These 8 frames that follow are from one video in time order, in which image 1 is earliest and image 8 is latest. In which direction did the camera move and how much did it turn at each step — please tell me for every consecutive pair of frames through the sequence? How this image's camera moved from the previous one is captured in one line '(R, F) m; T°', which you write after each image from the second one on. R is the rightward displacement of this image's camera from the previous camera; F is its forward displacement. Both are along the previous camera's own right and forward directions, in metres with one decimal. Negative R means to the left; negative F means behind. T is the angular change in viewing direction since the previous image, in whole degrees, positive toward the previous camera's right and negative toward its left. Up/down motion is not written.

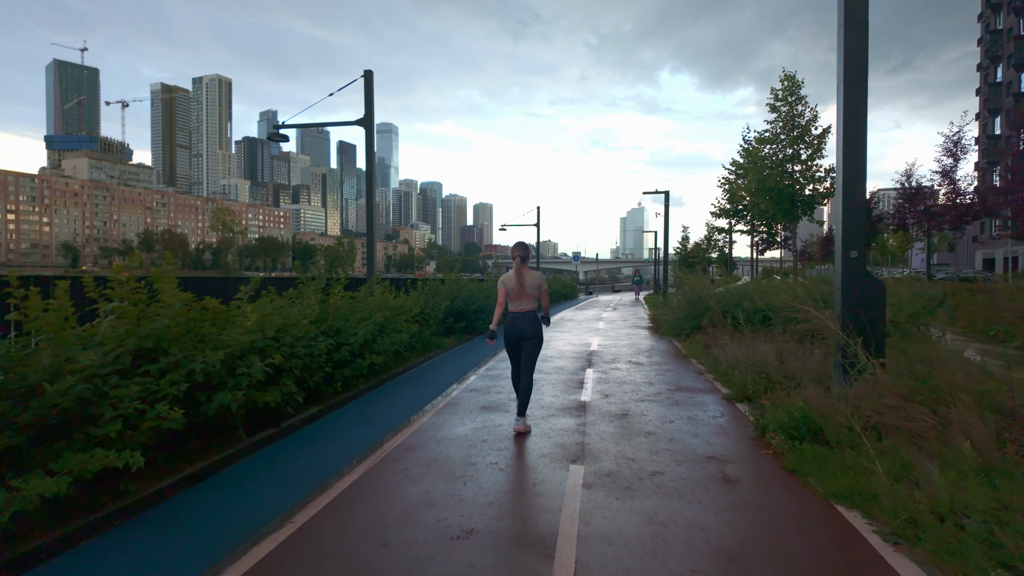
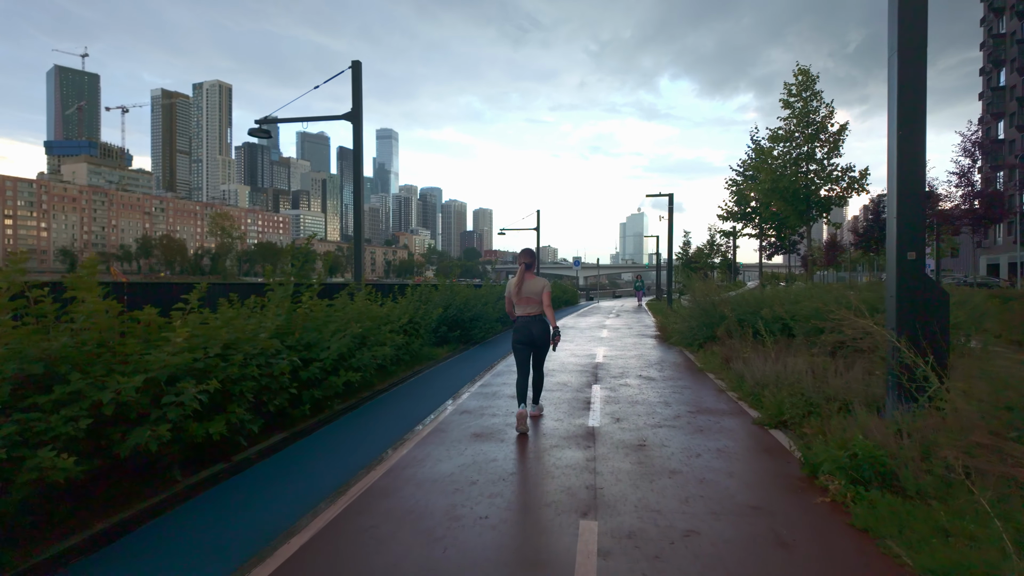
(0.0, +1.1) m; 0°
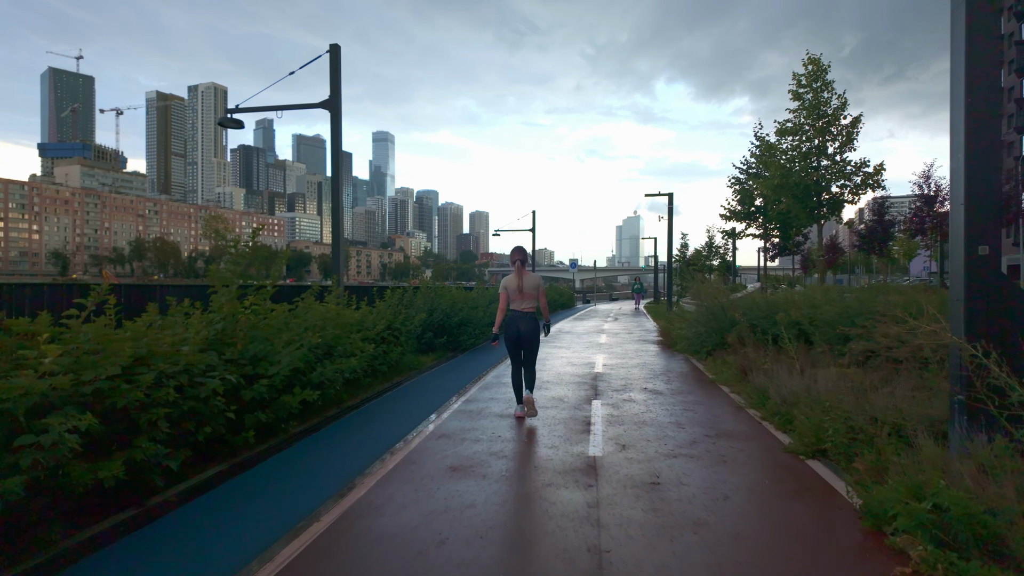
(+0.1, +1.1) m; 0°
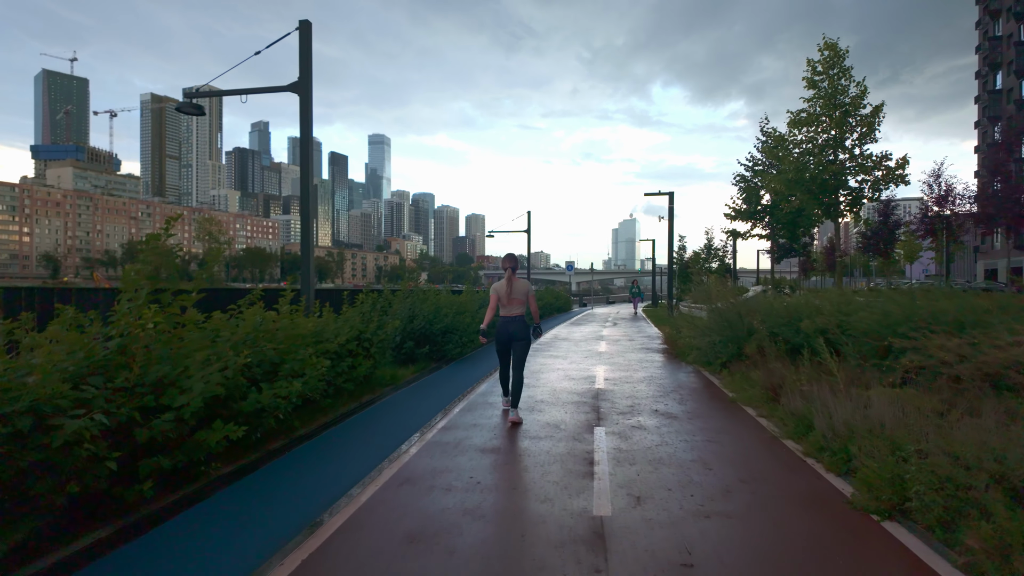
(+0.1, +1.3) m; 0°
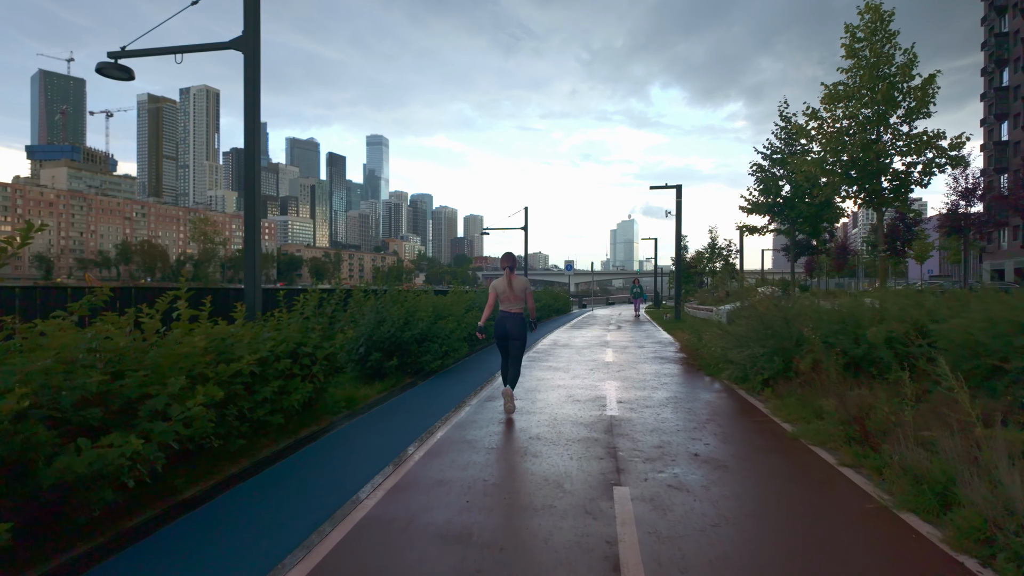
(+0.1, +2.1) m; 0°
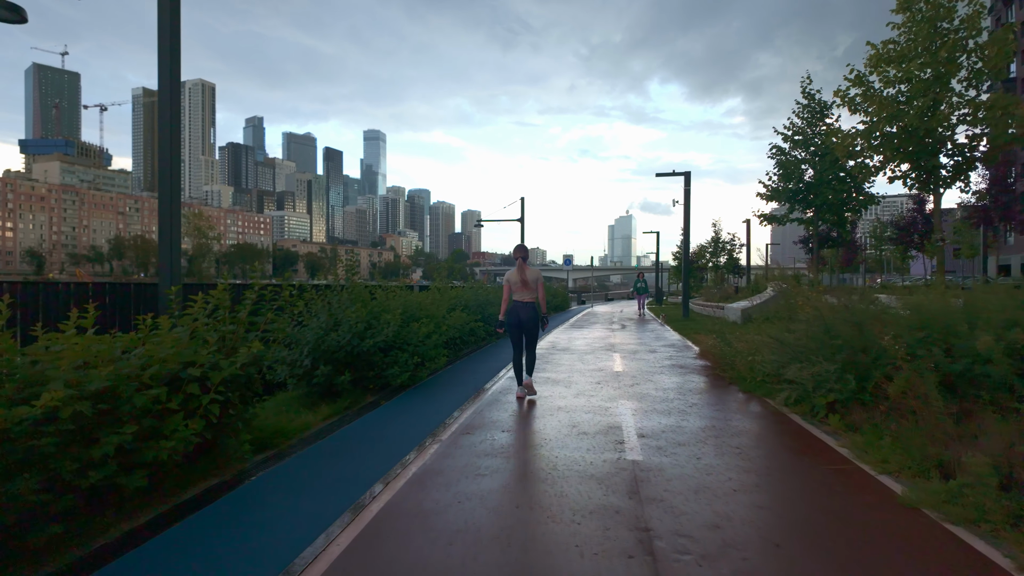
(+0.1, +2.1) m; 0°
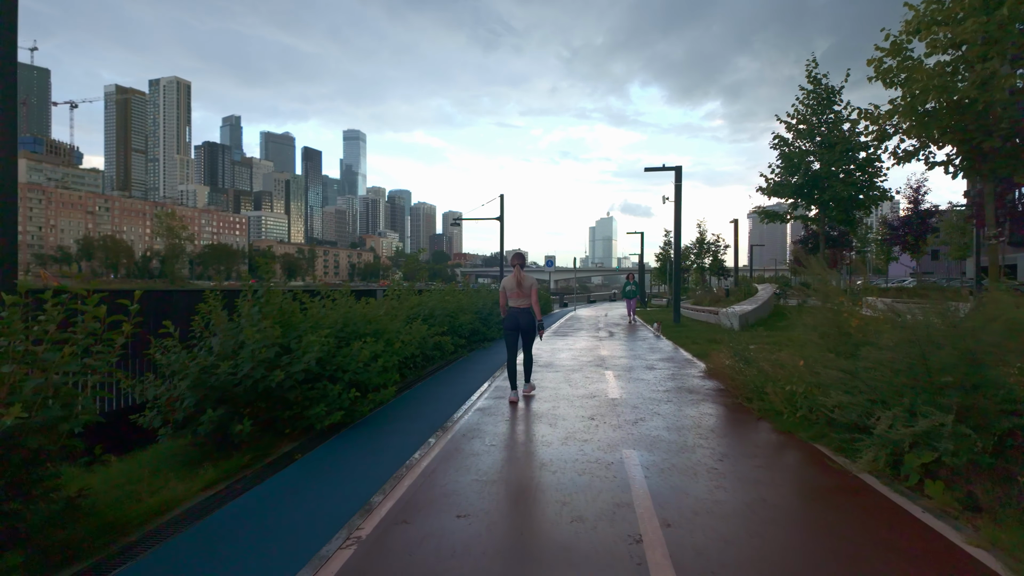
(+0.1, +2.0) m; +2°
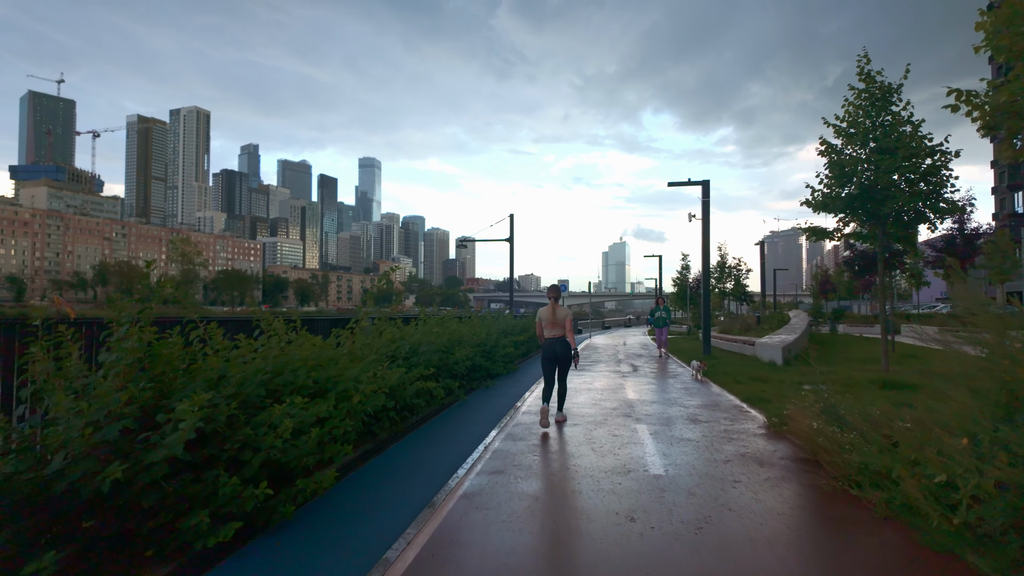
(+0.1, +2.3) m; -1°
